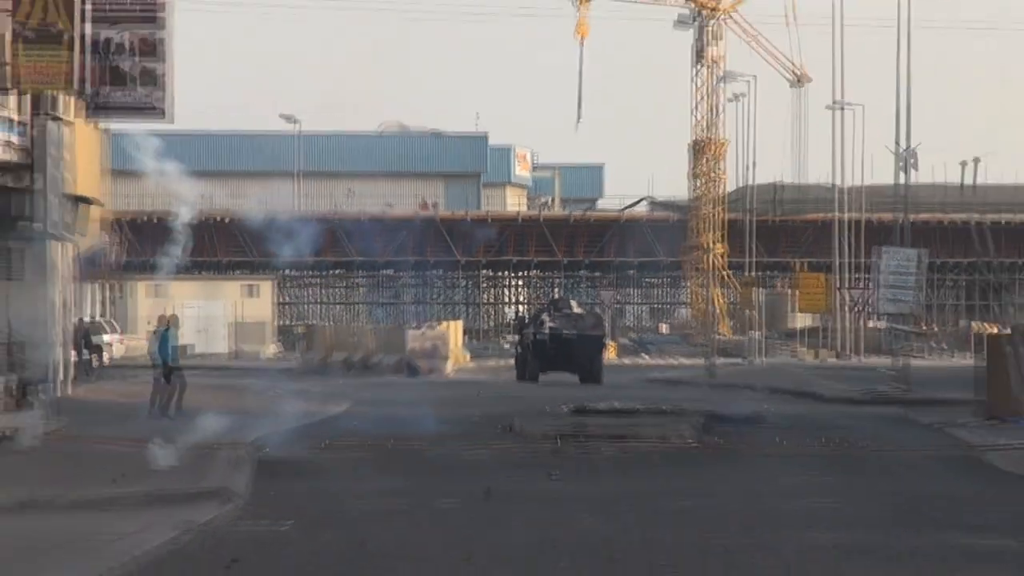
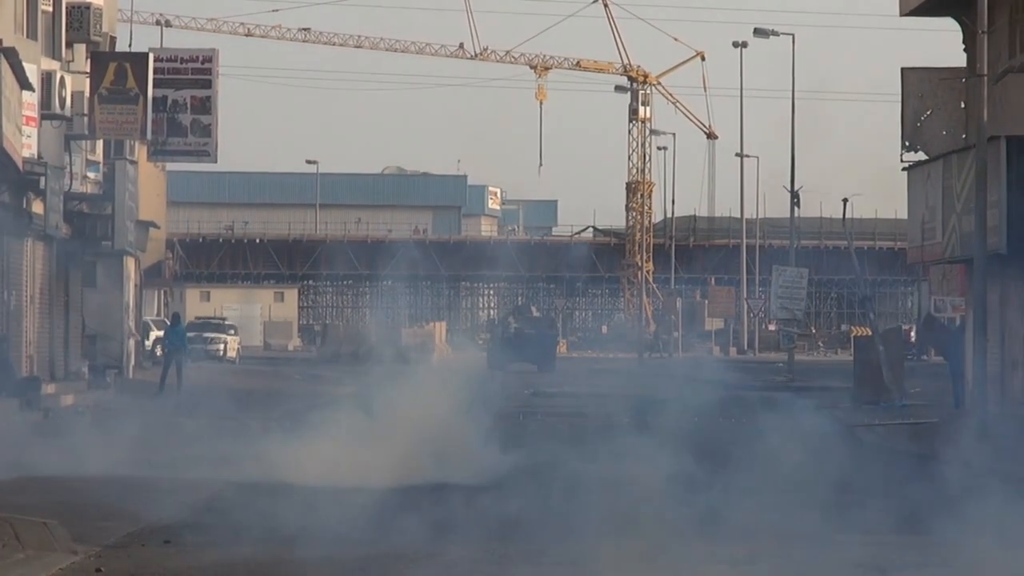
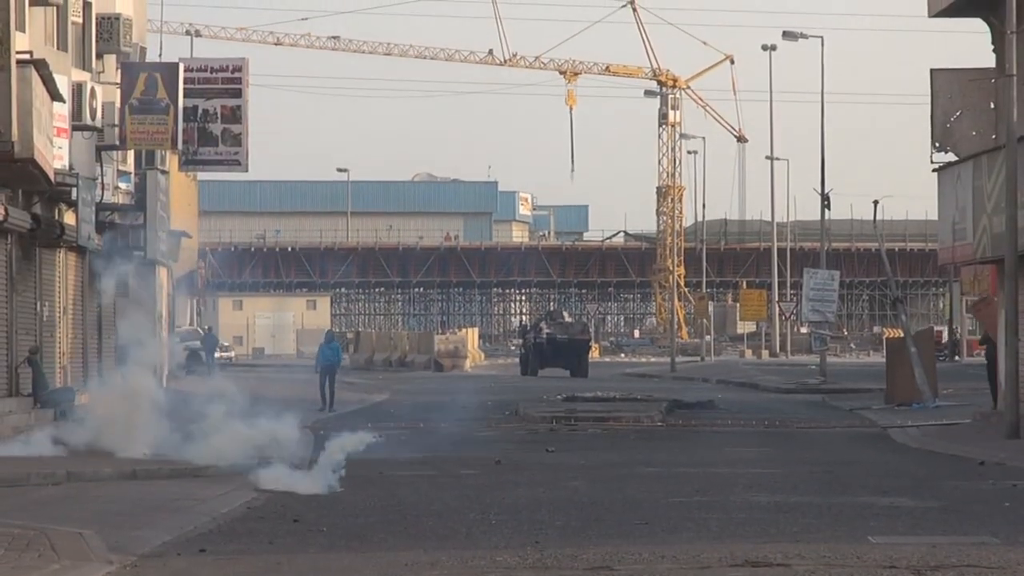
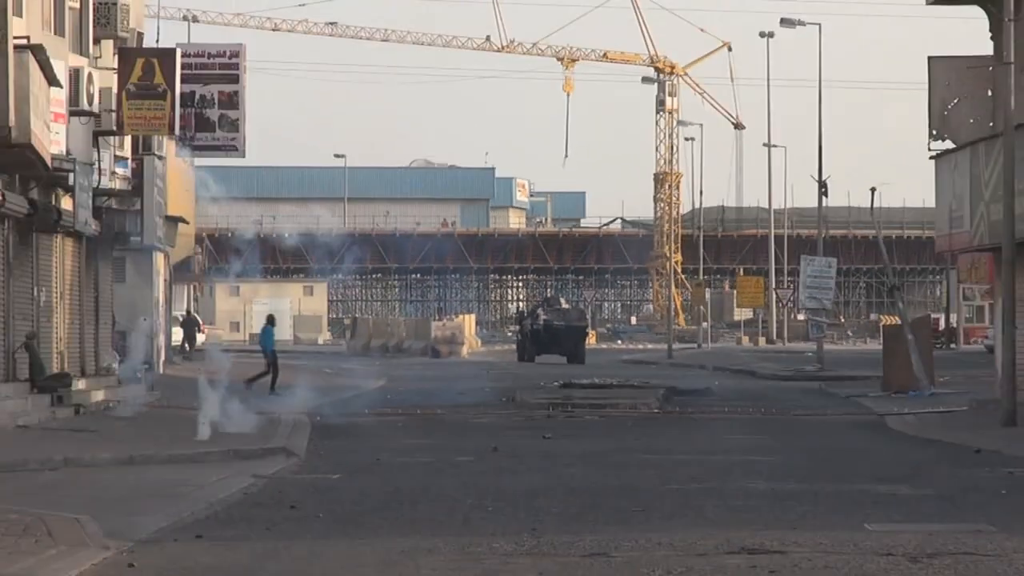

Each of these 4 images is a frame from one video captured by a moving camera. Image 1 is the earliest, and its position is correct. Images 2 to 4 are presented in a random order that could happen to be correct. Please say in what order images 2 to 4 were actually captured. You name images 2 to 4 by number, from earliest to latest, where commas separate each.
4, 3, 2
